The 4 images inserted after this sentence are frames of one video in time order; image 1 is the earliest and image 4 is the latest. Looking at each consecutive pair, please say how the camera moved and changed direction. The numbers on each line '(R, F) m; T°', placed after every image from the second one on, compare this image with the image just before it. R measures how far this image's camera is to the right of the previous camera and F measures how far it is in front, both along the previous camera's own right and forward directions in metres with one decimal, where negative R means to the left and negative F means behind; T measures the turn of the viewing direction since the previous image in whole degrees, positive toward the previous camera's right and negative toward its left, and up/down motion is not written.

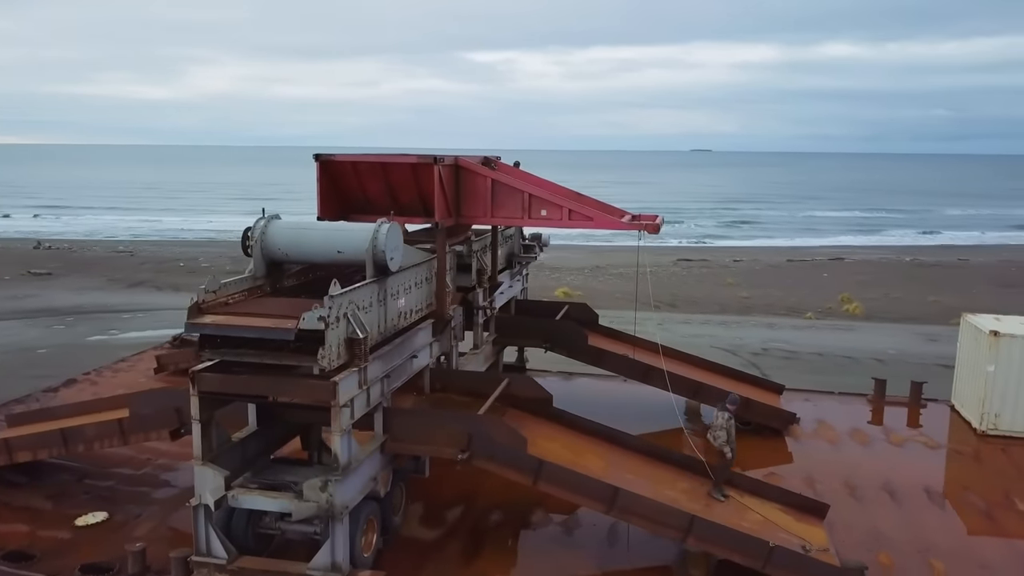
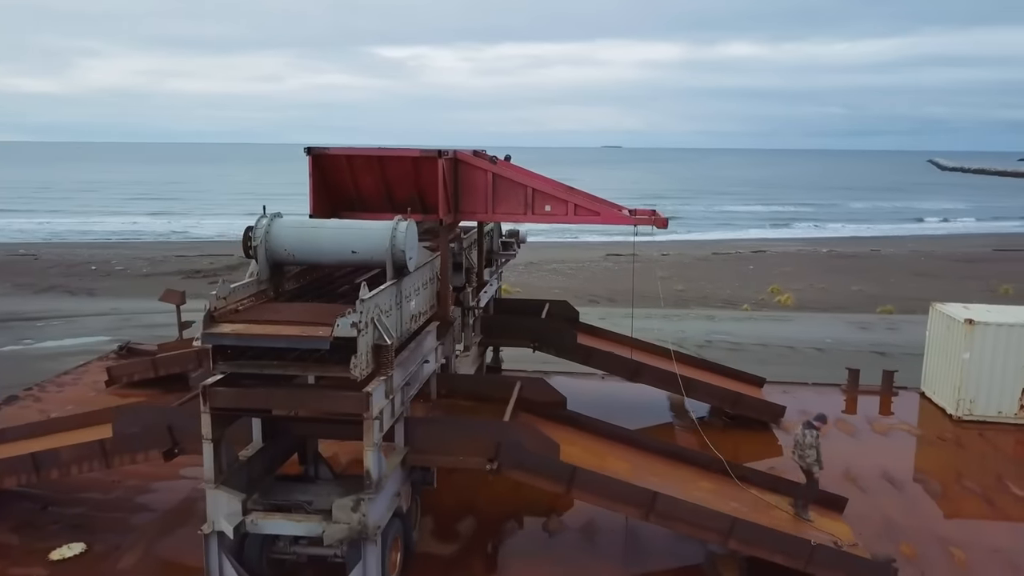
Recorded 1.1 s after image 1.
(-0.9, +0.4) m; +6°
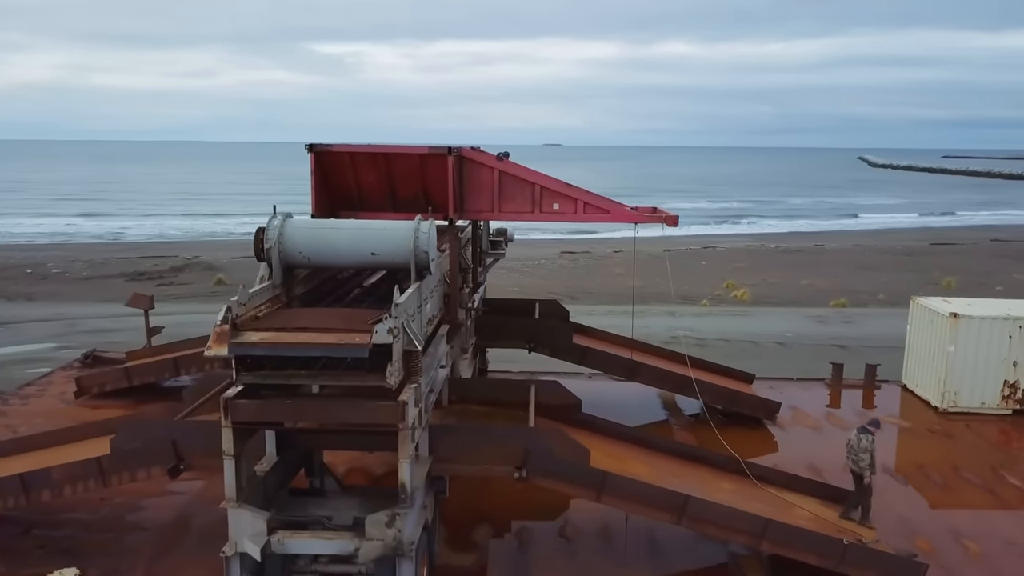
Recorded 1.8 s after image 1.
(-0.6, +0.2) m; +4°
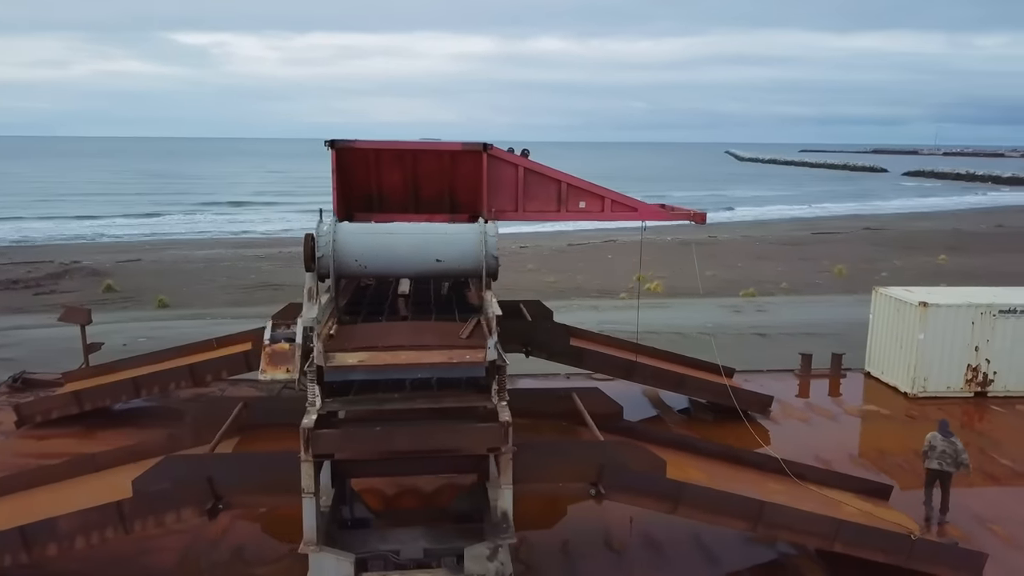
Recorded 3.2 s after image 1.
(-1.3, +0.5) m; +8°
